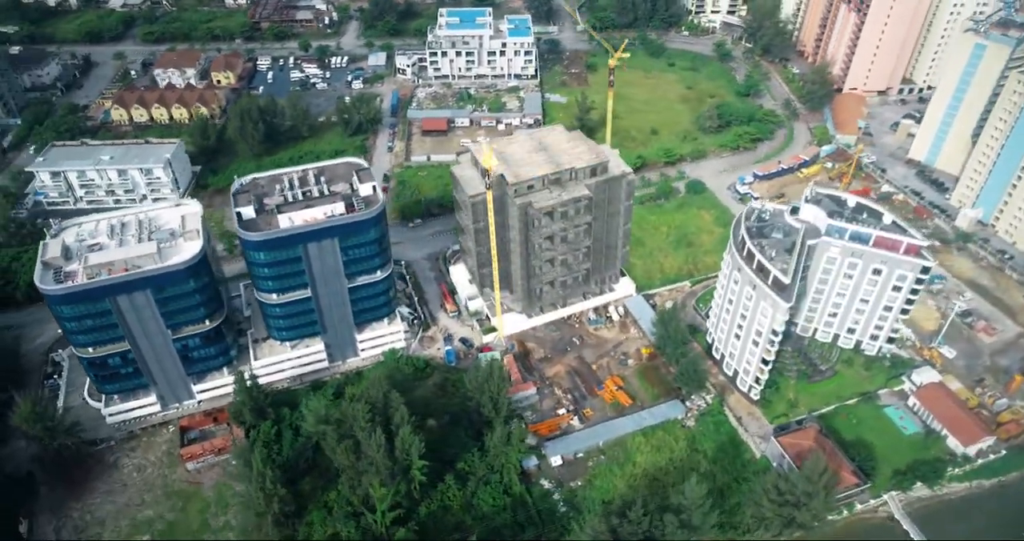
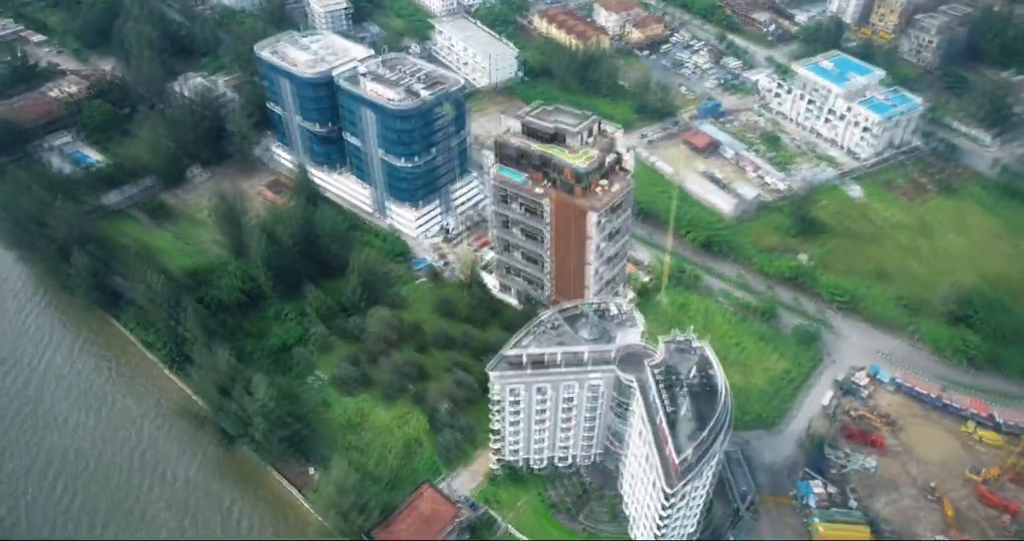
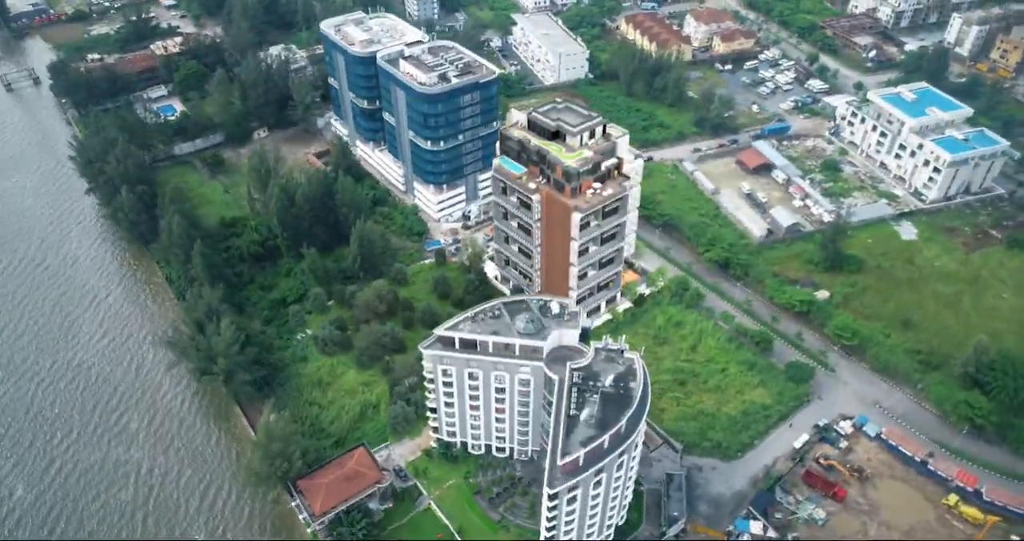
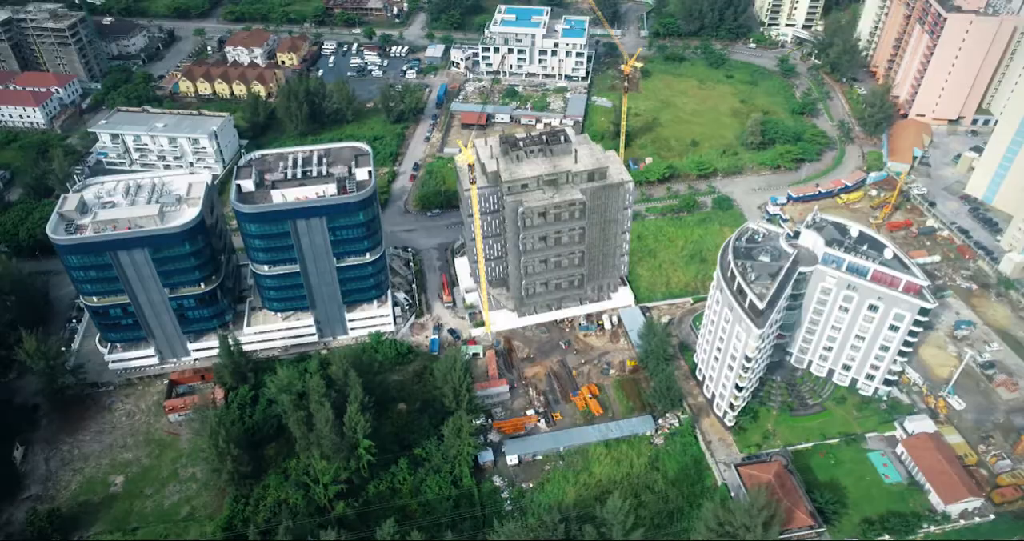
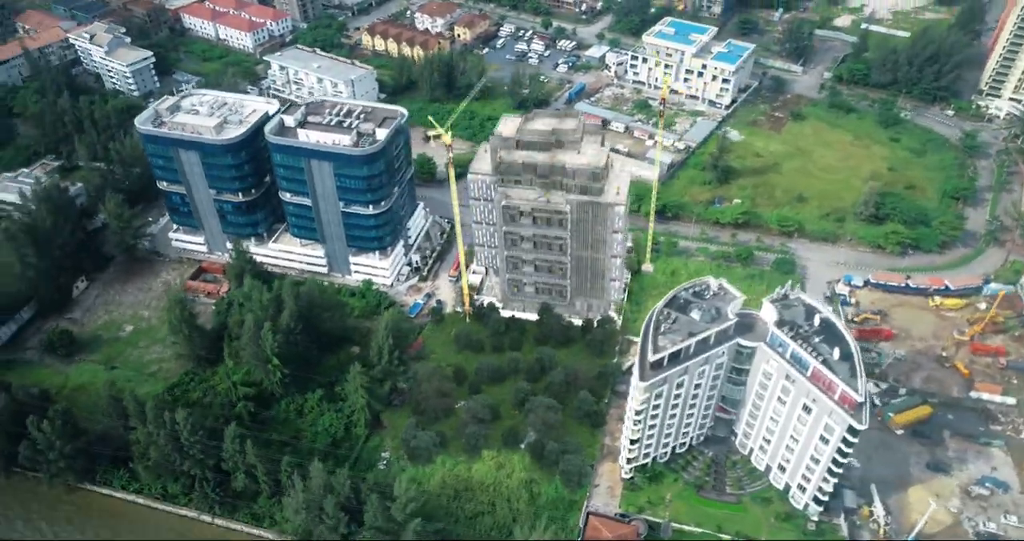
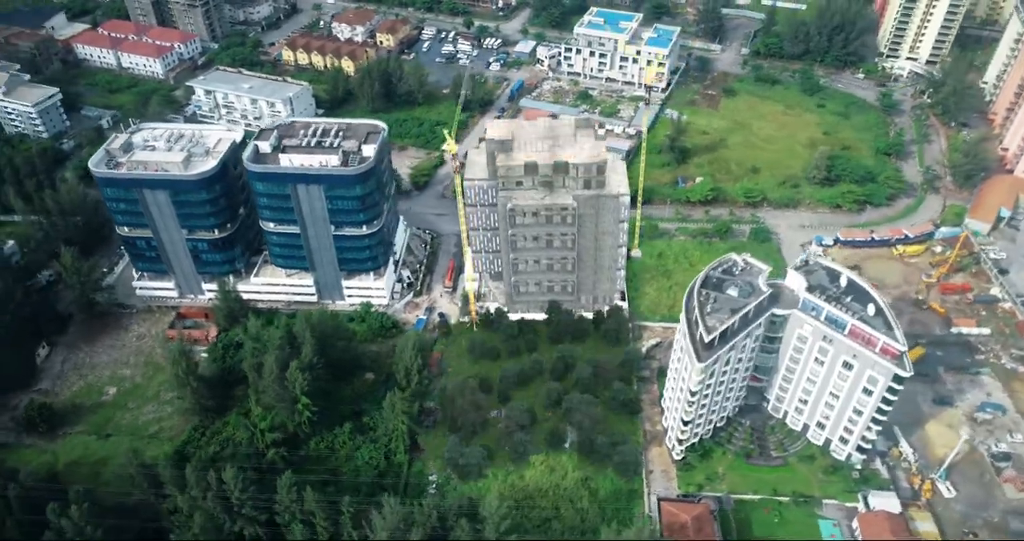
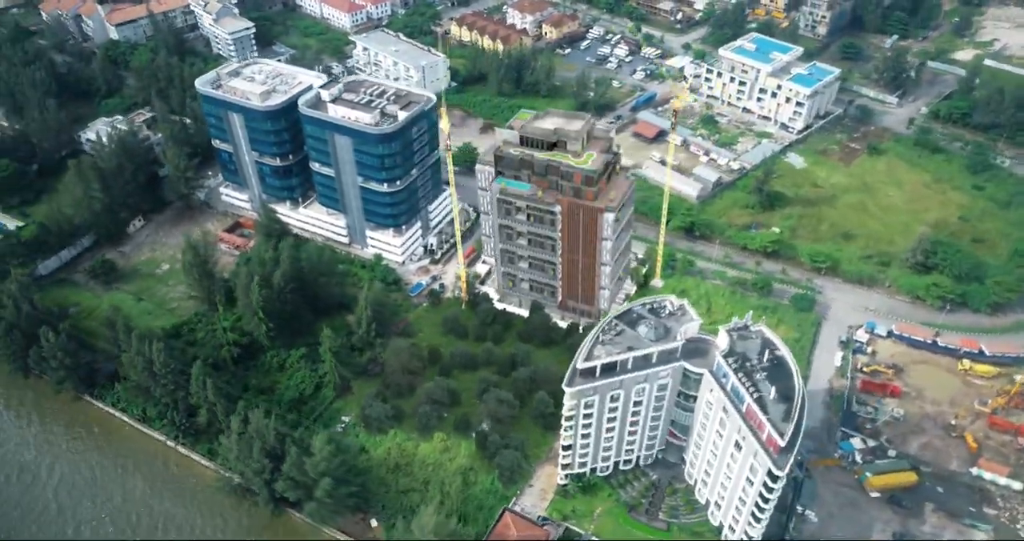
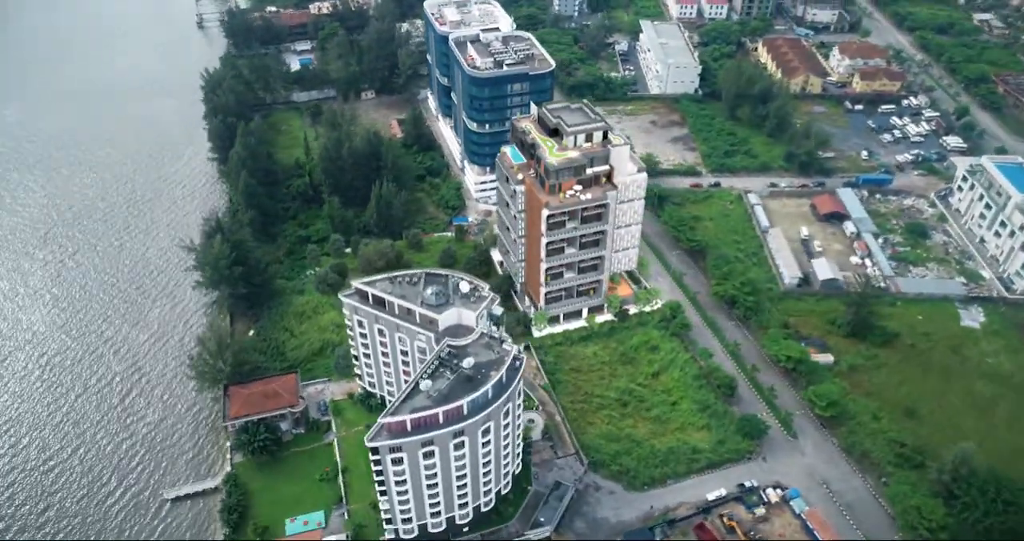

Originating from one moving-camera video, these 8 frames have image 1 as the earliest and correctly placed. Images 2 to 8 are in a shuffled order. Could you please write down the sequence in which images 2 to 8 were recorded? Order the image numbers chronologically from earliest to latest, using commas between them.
4, 6, 5, 7, 2, 3, 8
